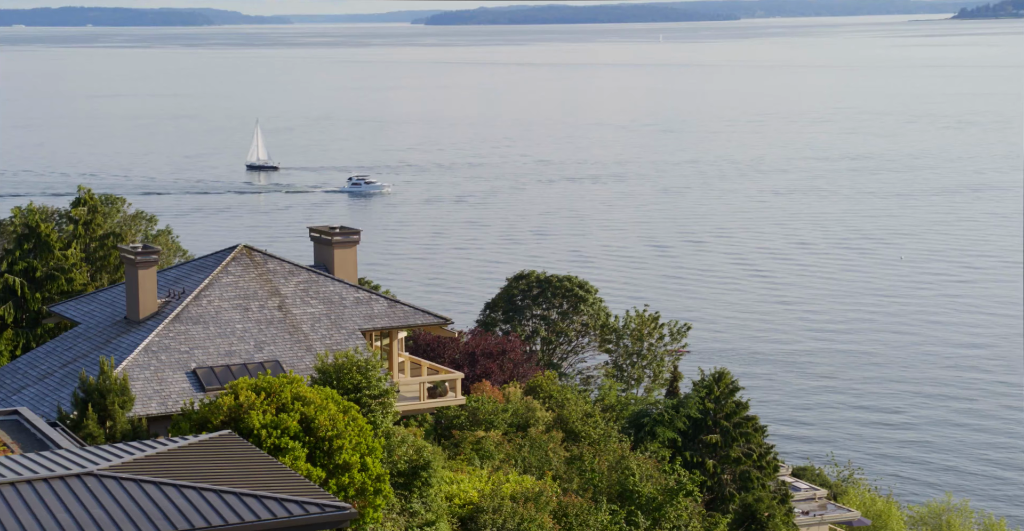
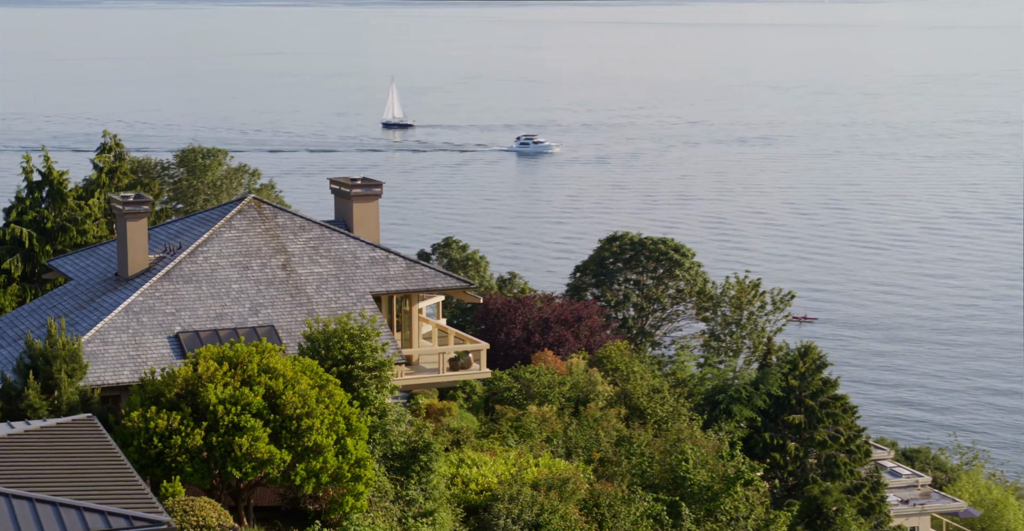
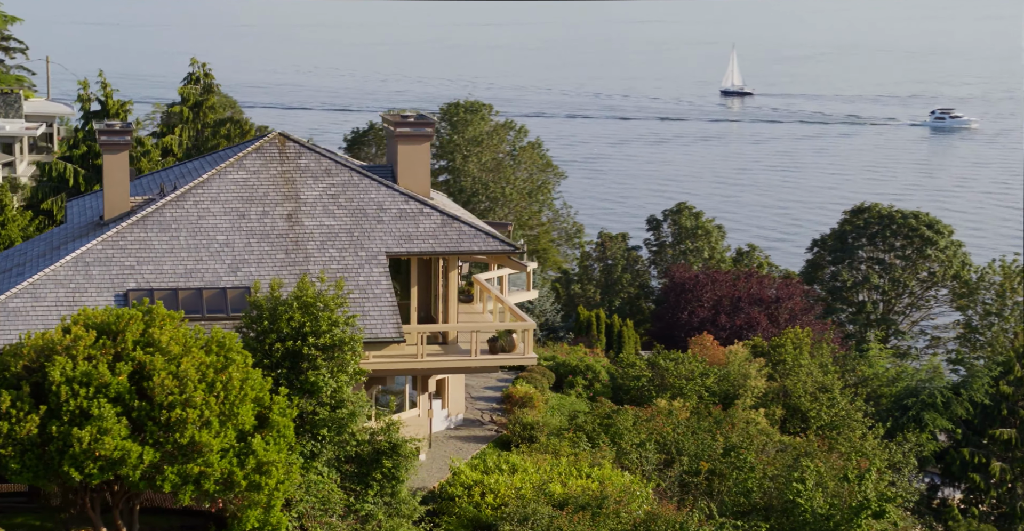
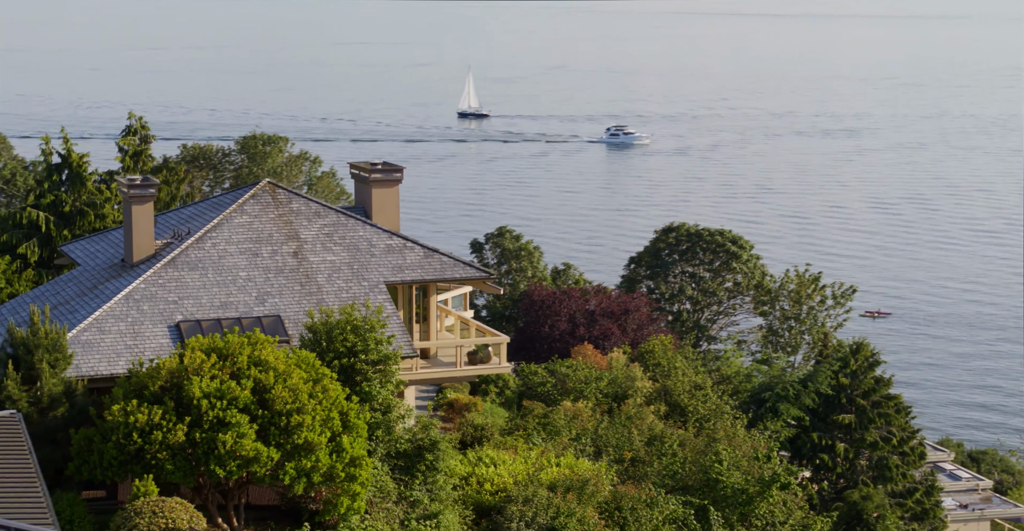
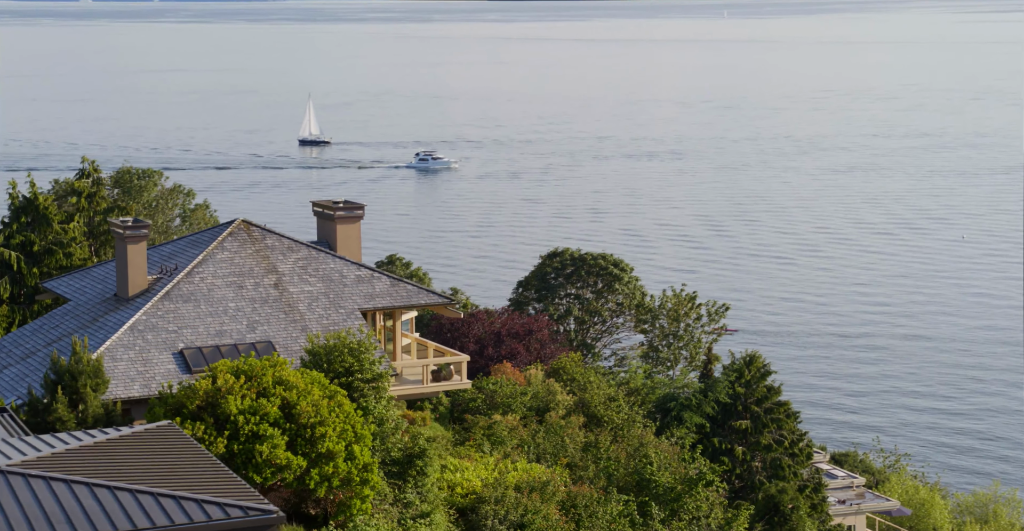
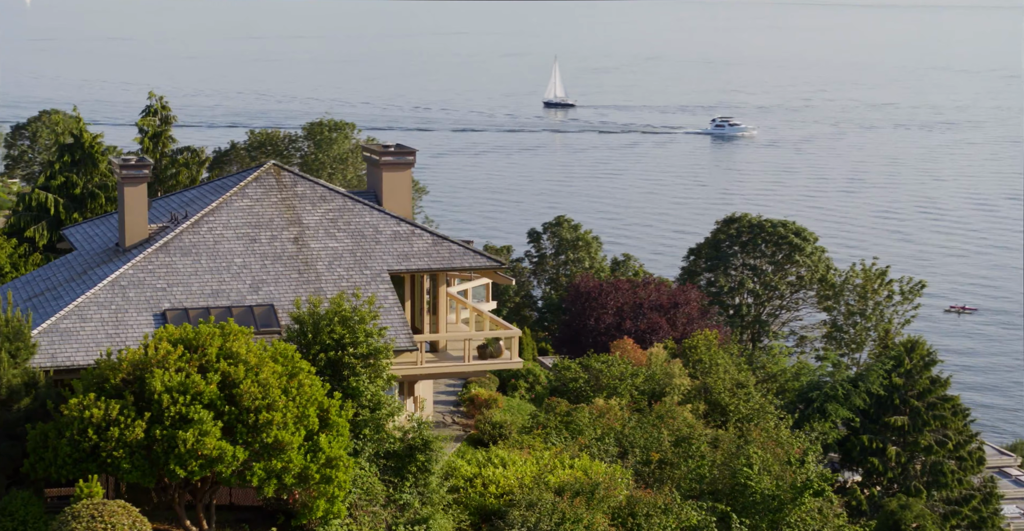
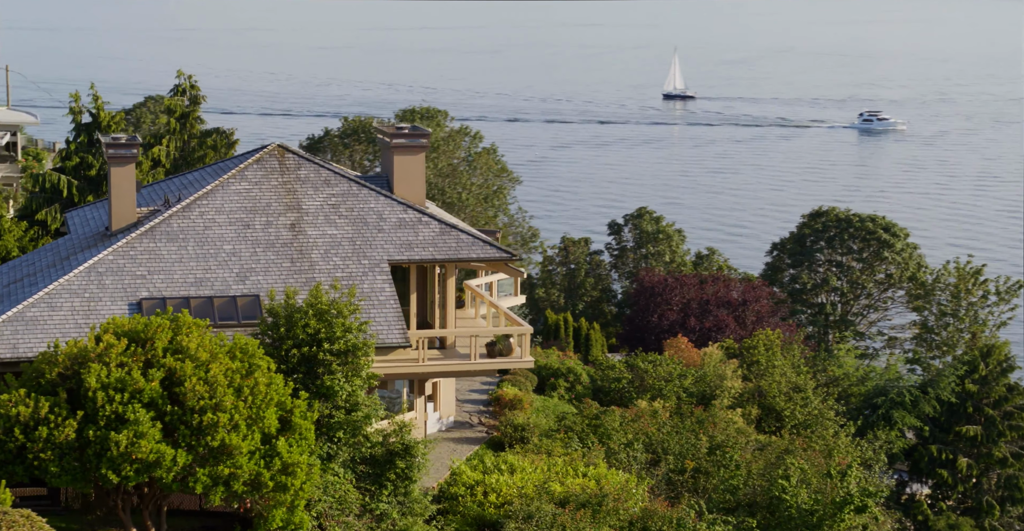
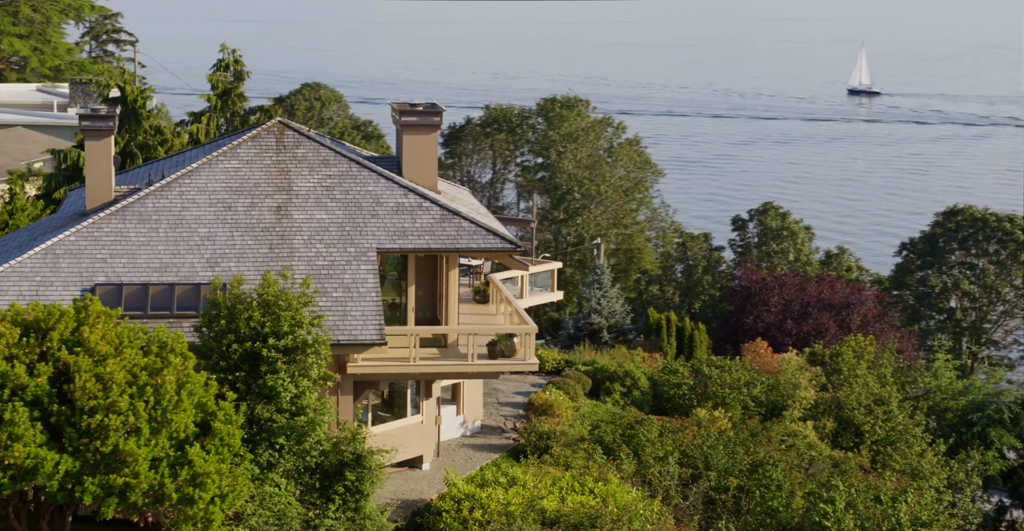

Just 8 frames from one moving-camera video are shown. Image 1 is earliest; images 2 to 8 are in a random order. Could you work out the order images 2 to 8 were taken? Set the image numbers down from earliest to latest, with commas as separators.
5, 2, 4, 6, 7, 3, 8
